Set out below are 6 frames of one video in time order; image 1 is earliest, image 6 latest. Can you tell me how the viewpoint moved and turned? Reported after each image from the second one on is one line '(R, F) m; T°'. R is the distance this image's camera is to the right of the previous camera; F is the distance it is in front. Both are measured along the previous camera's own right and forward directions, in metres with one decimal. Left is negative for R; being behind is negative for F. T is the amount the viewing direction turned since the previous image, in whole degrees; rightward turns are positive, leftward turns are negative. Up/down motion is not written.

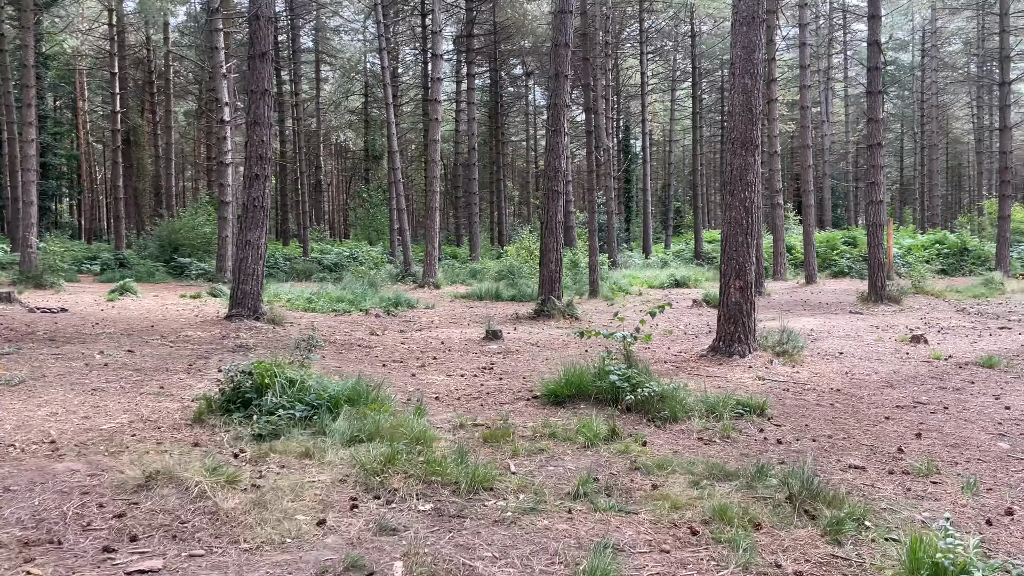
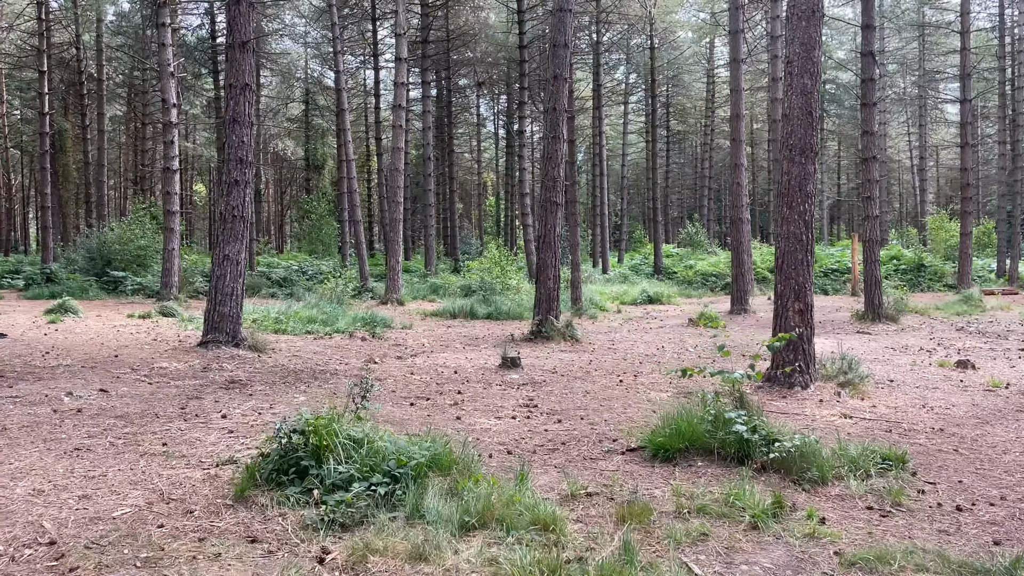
(-0.8, +0.9) m; +5°
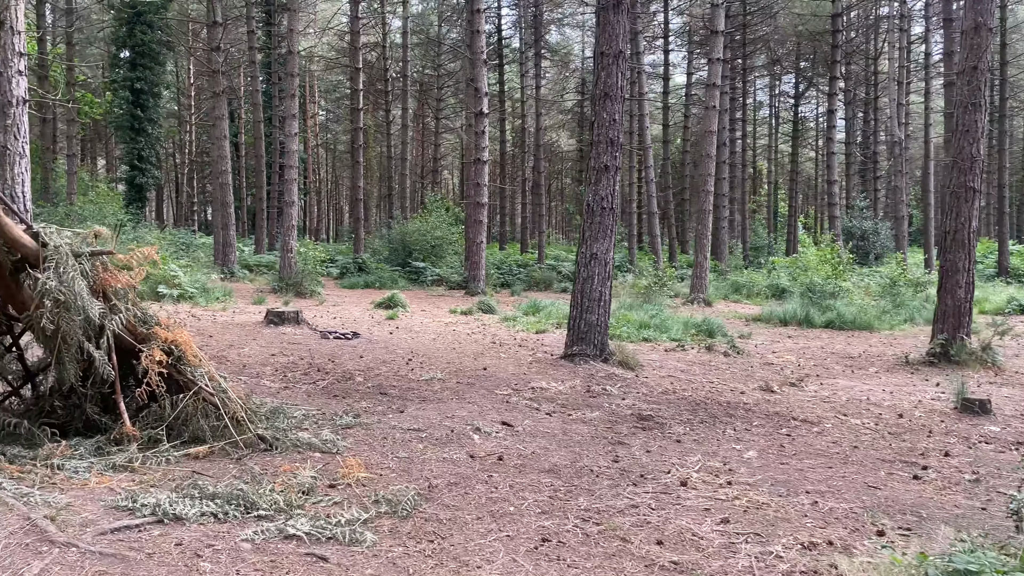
(-1.4, +1.3) m; -18°
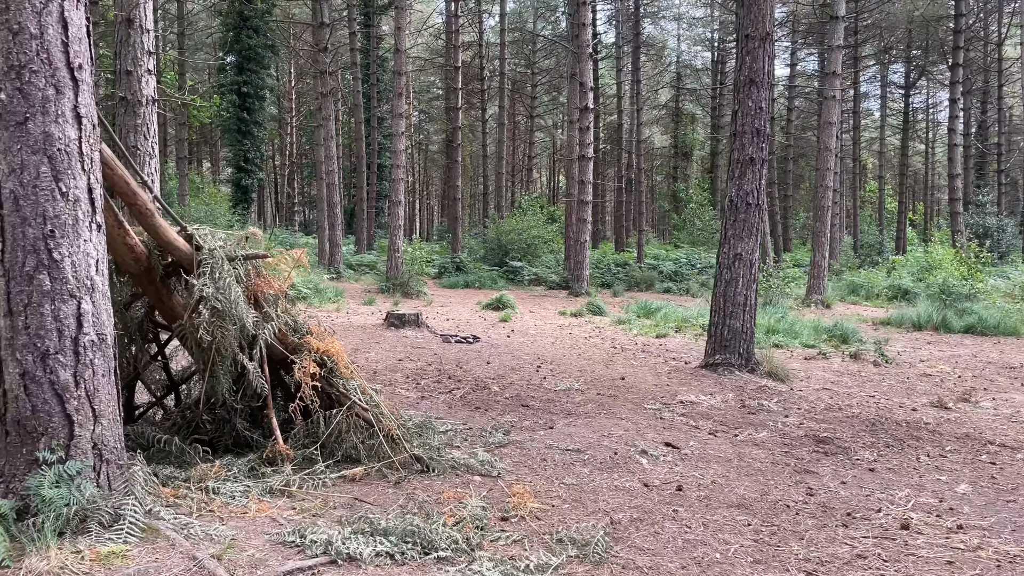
(-0.4, +0.4) m; -6°
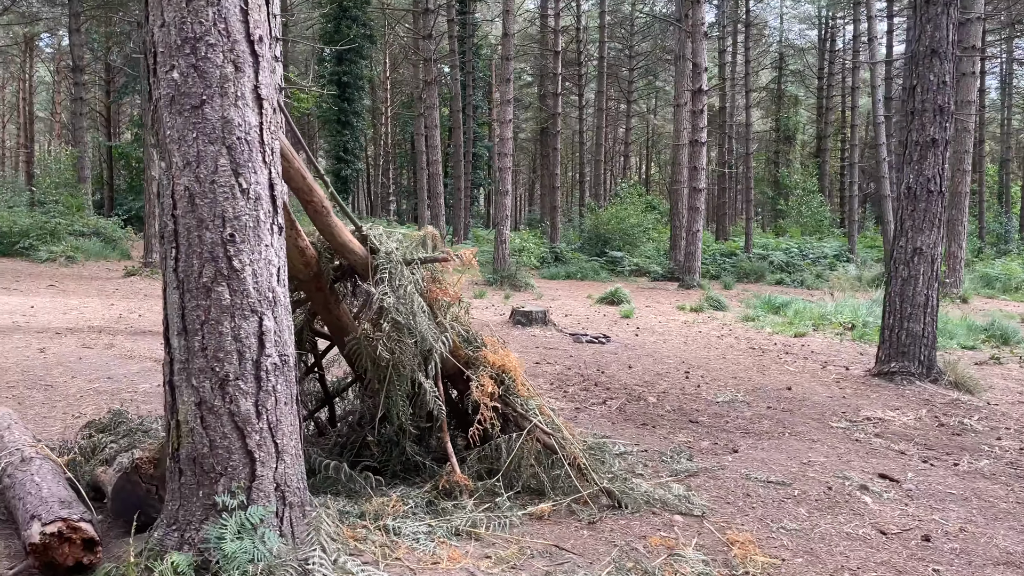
(-0.4, +0.4) m; -6°
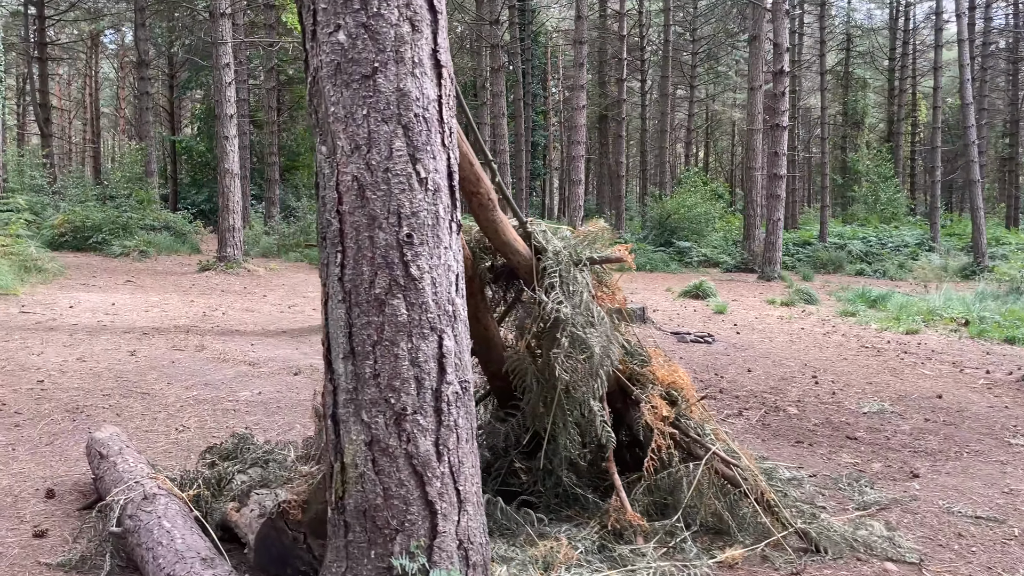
(-0.4, +0.4) m; -3°
